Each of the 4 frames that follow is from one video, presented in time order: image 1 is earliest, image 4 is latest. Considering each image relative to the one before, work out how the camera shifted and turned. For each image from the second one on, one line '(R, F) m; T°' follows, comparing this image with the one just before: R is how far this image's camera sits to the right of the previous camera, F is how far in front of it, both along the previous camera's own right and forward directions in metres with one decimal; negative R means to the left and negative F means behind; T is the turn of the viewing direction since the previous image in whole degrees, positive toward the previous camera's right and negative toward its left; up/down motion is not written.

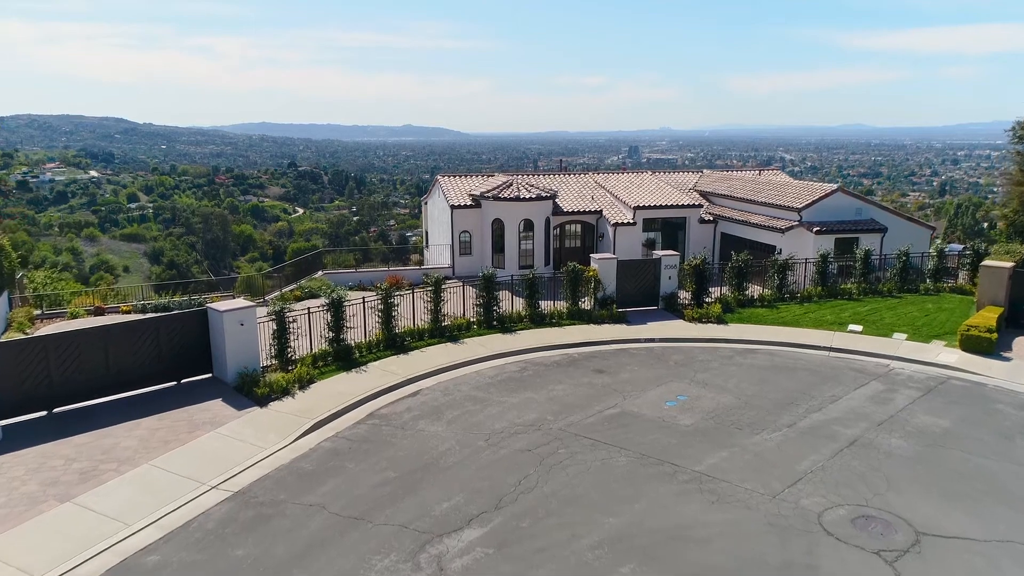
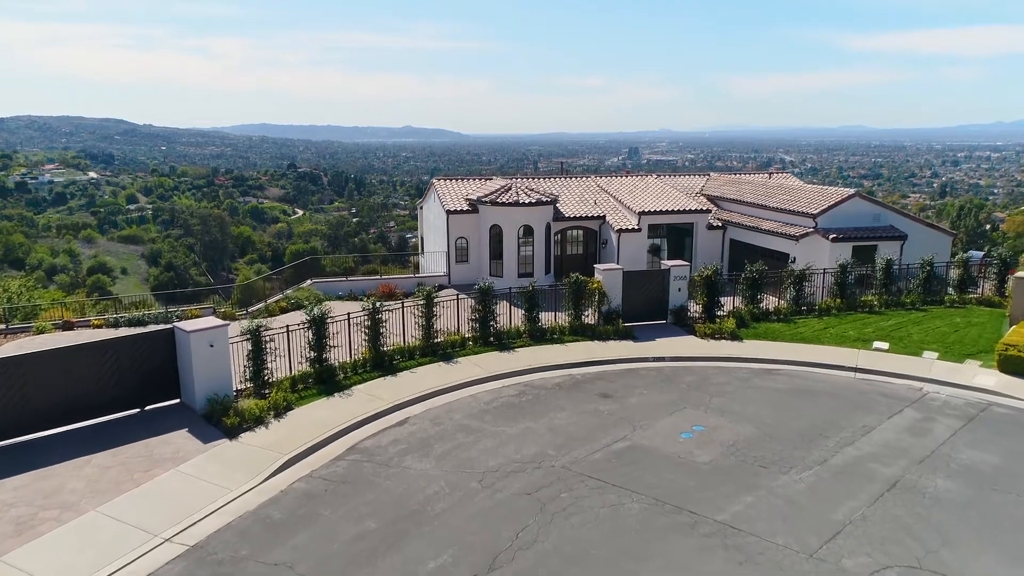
(0.0, +1.1) m; 0°
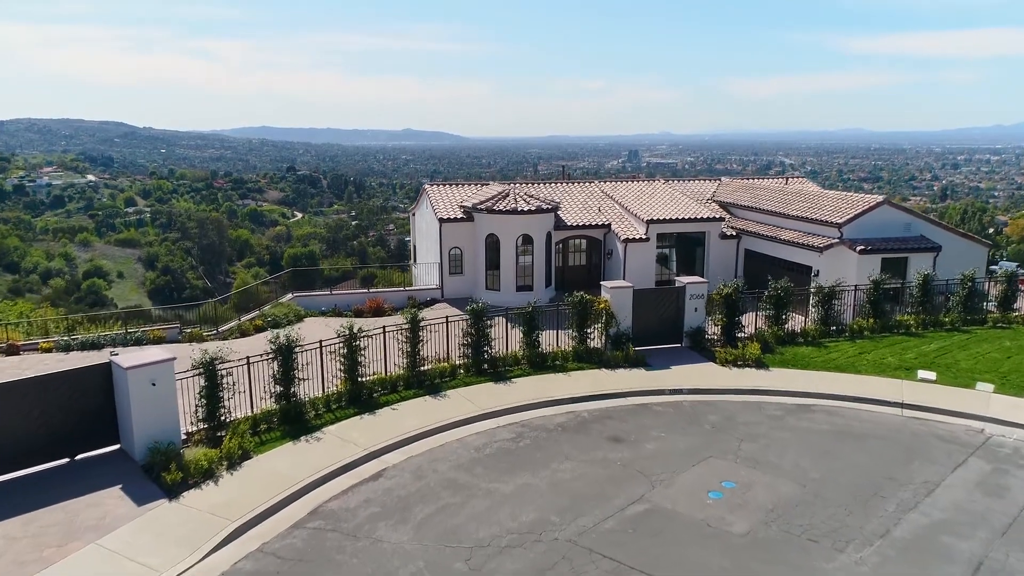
(+0.1, +1.7) m; 0°
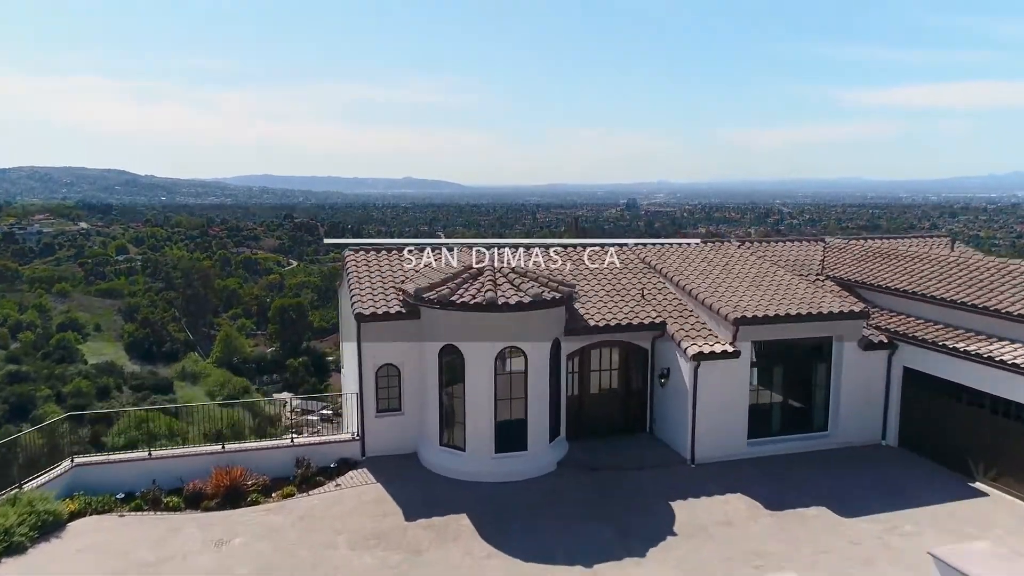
(+0.3, +9.4) m; 0°
